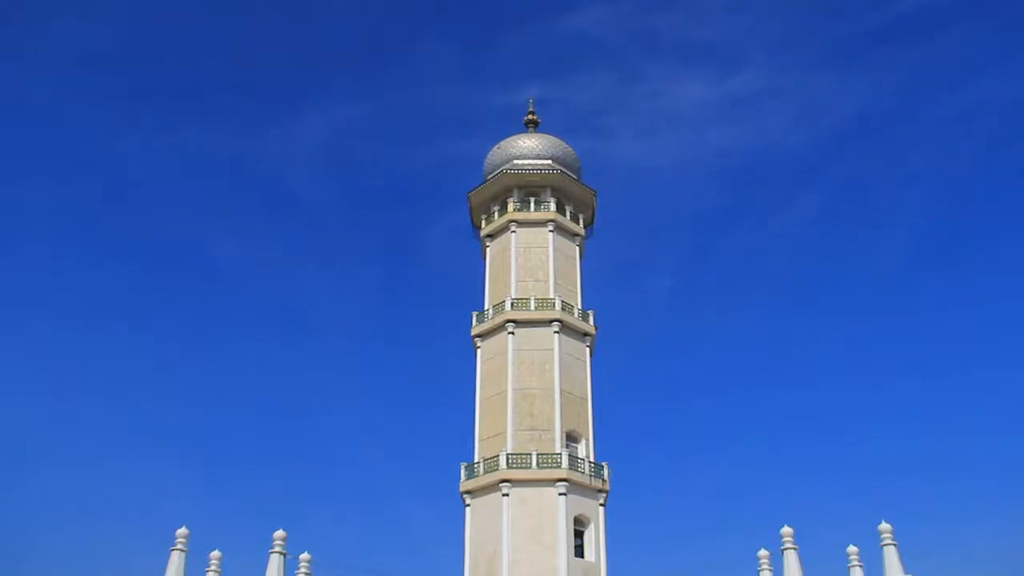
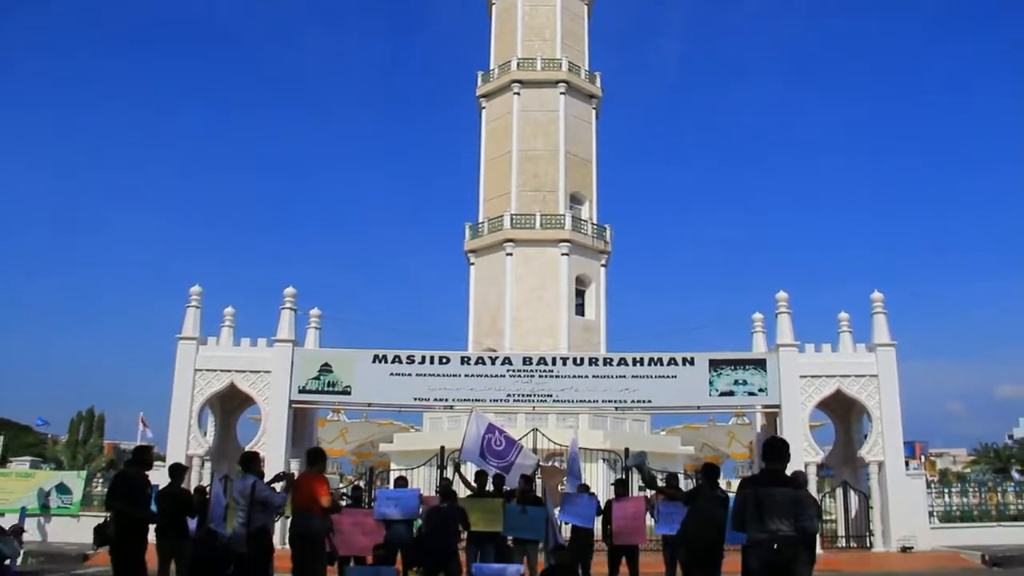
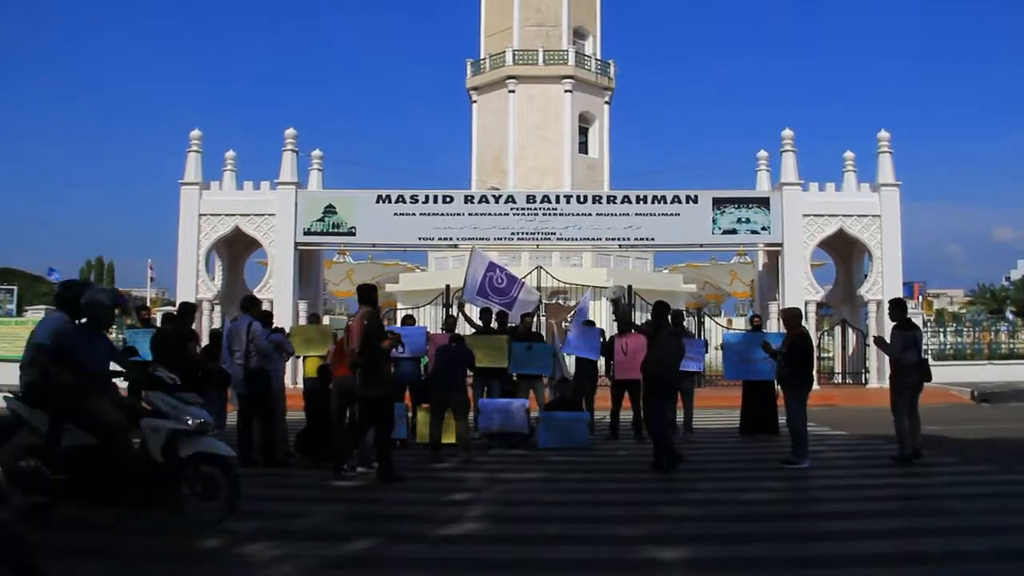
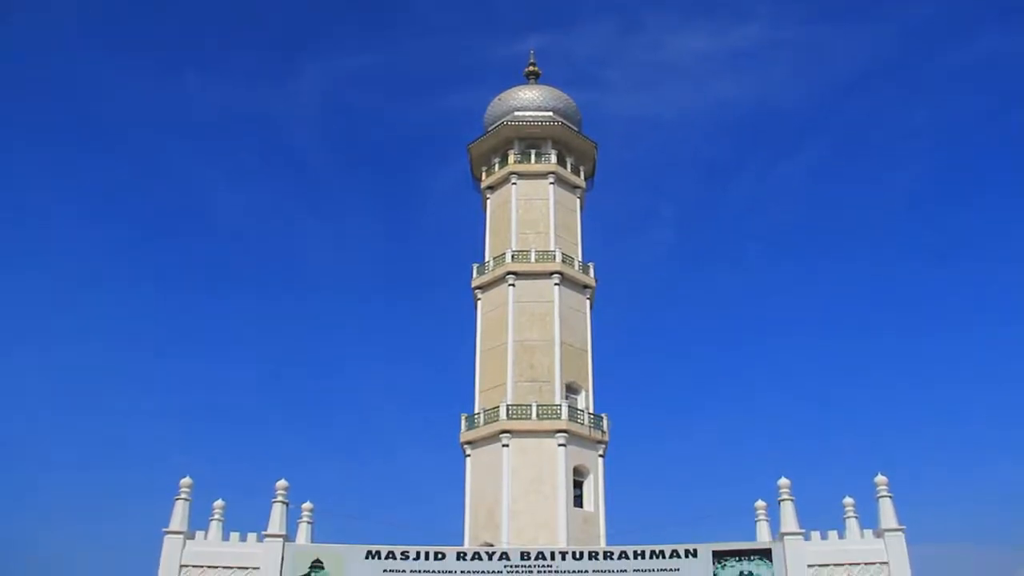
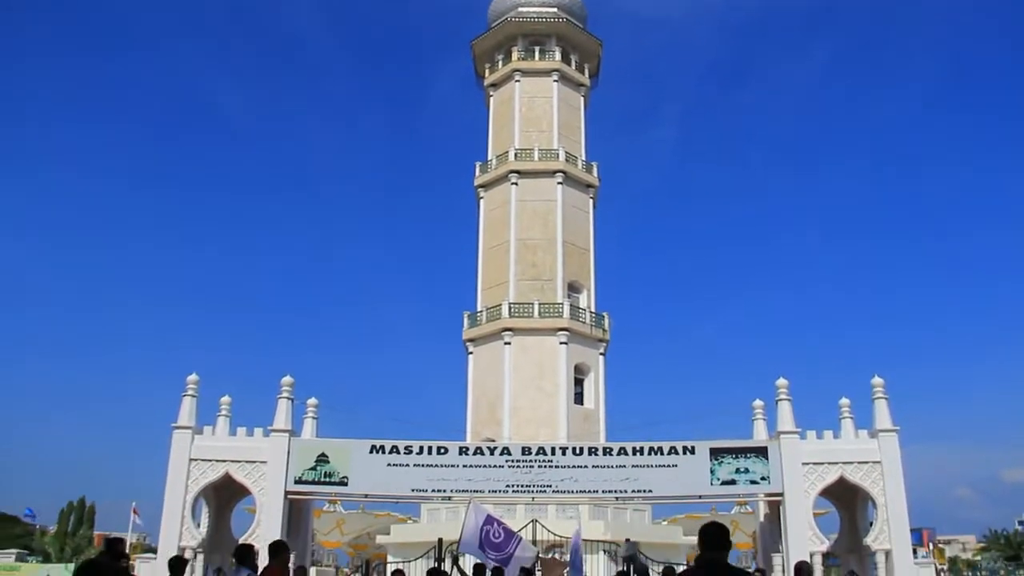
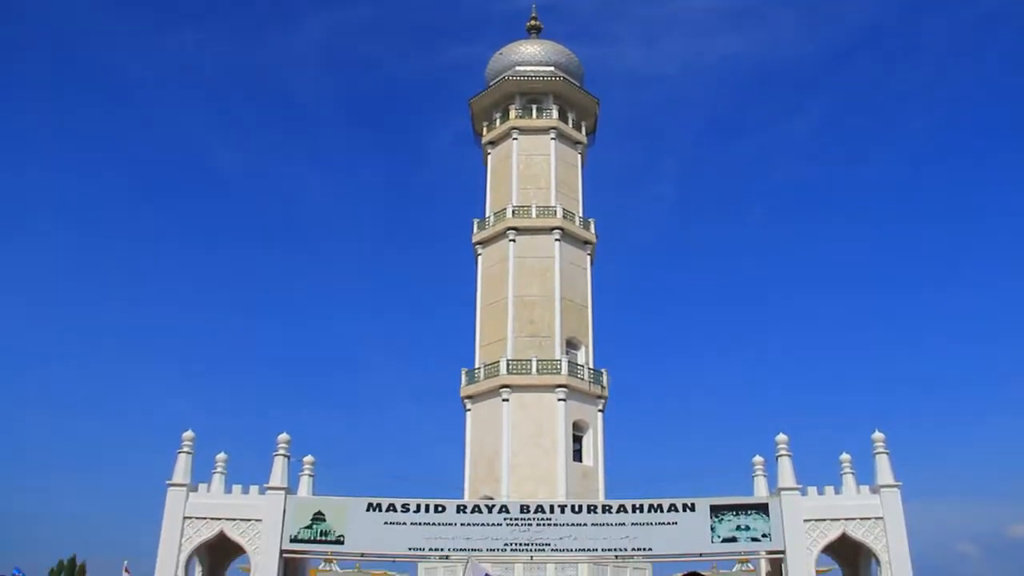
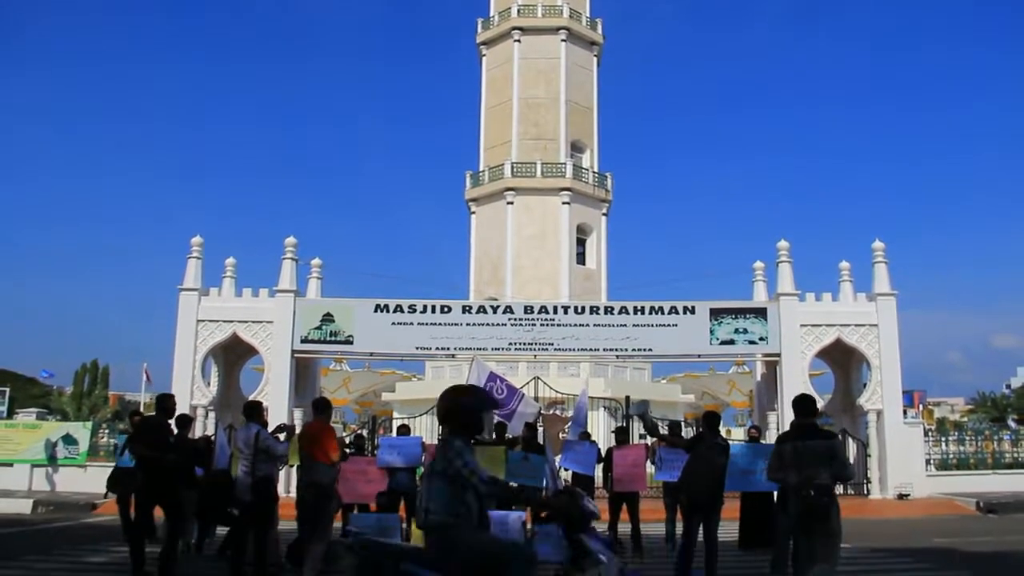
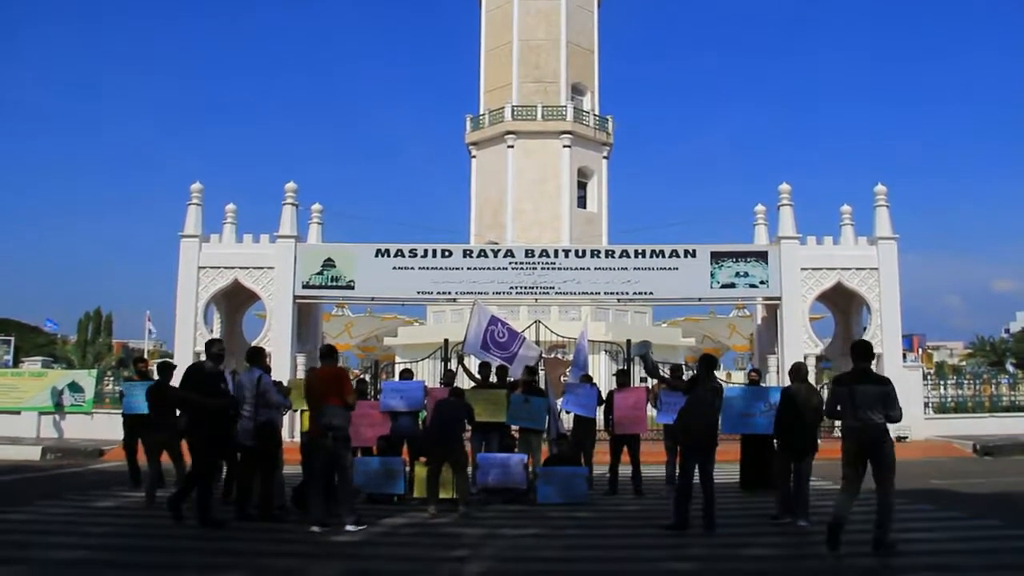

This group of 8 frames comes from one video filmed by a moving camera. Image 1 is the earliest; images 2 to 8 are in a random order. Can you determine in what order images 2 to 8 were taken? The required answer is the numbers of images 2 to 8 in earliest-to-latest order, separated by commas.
4, 6, 5, 2, 7, 8, 3
